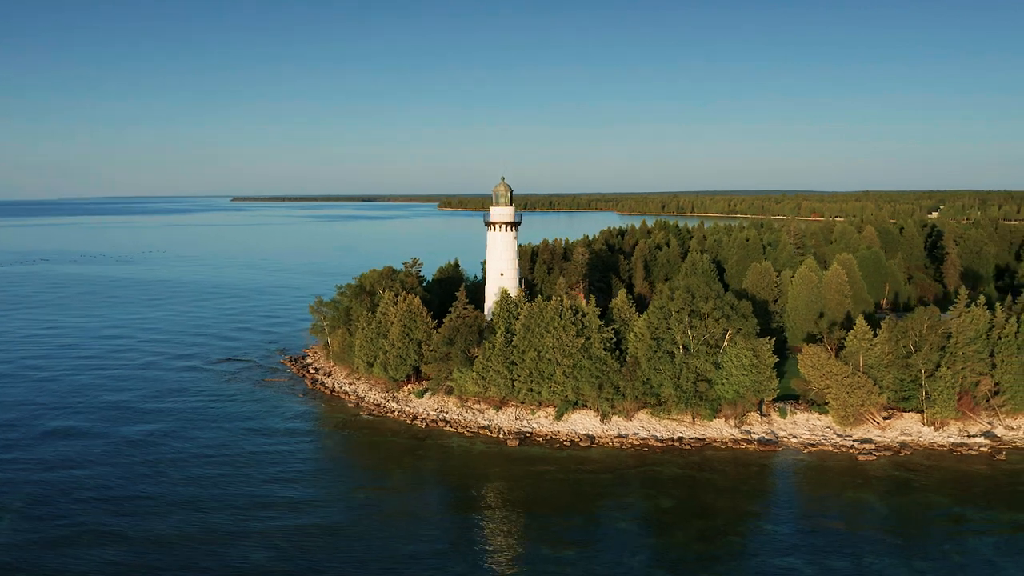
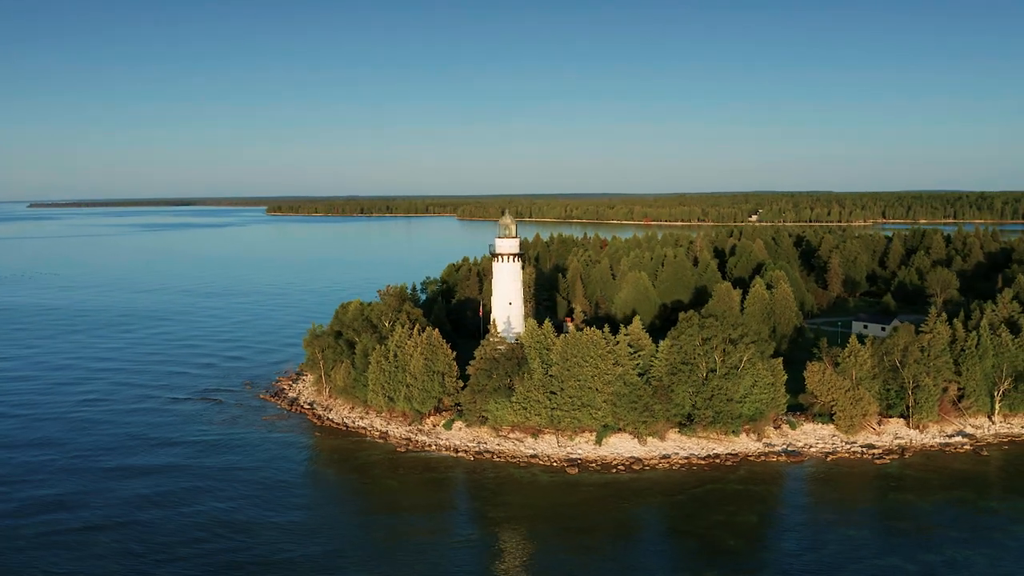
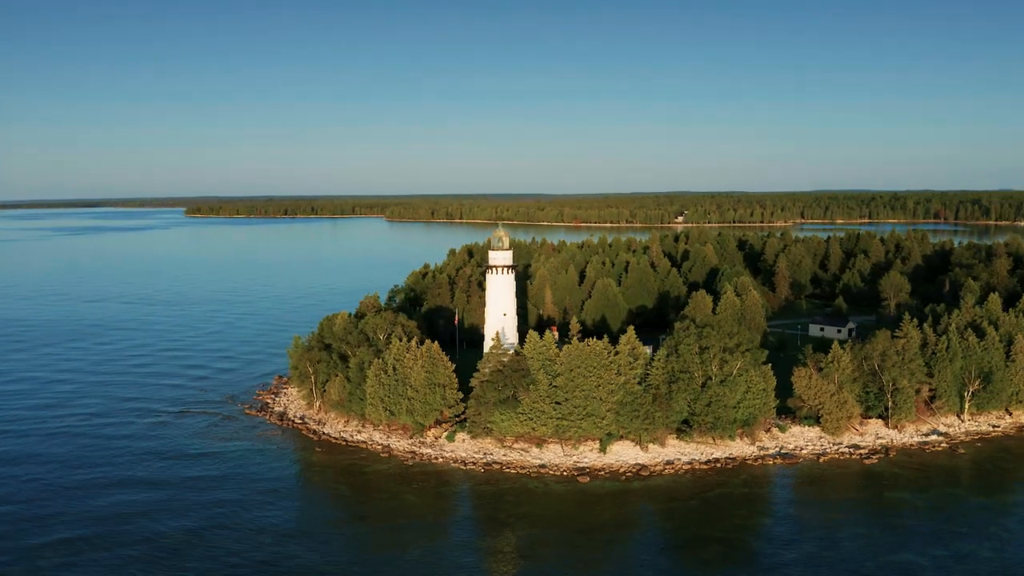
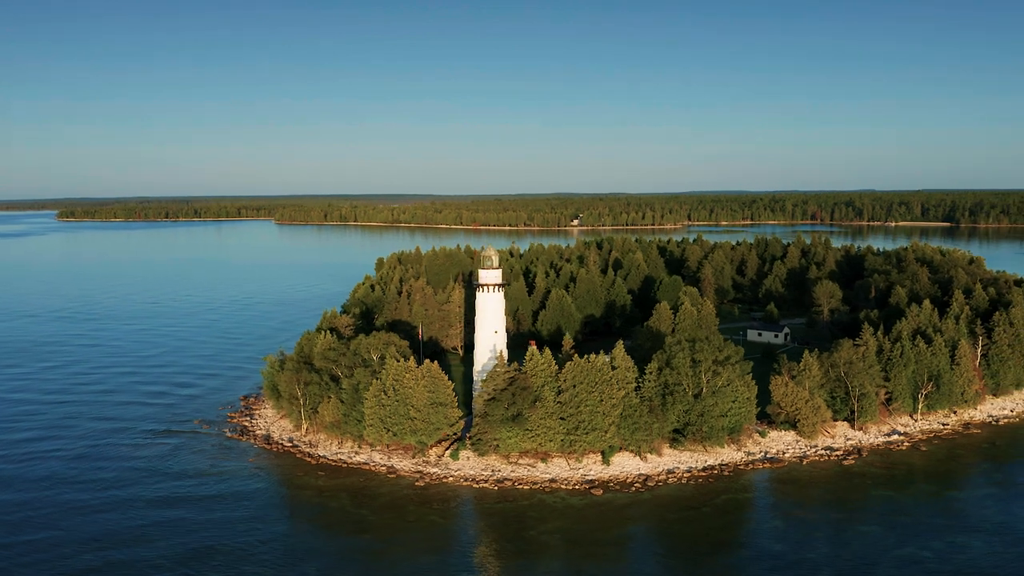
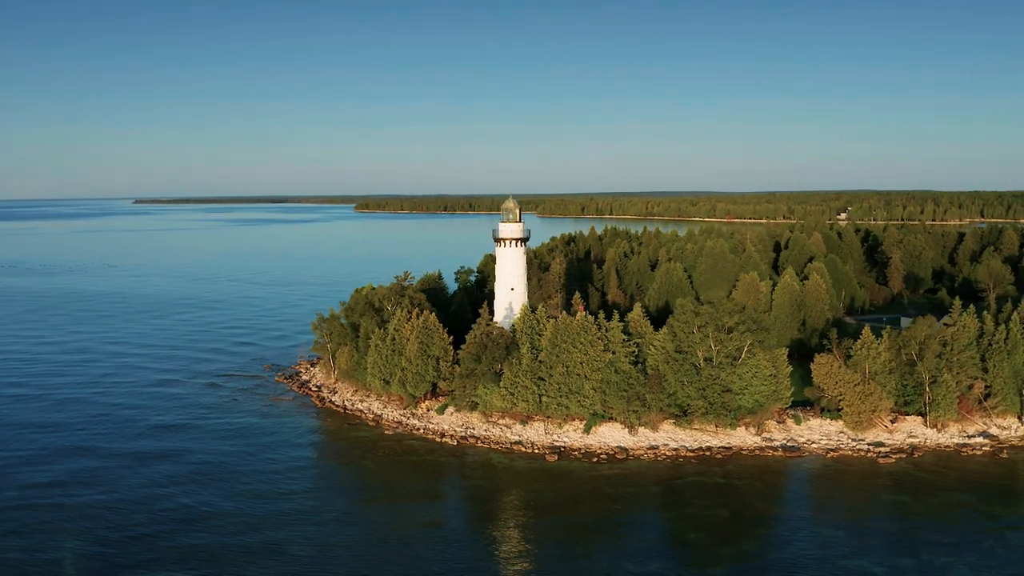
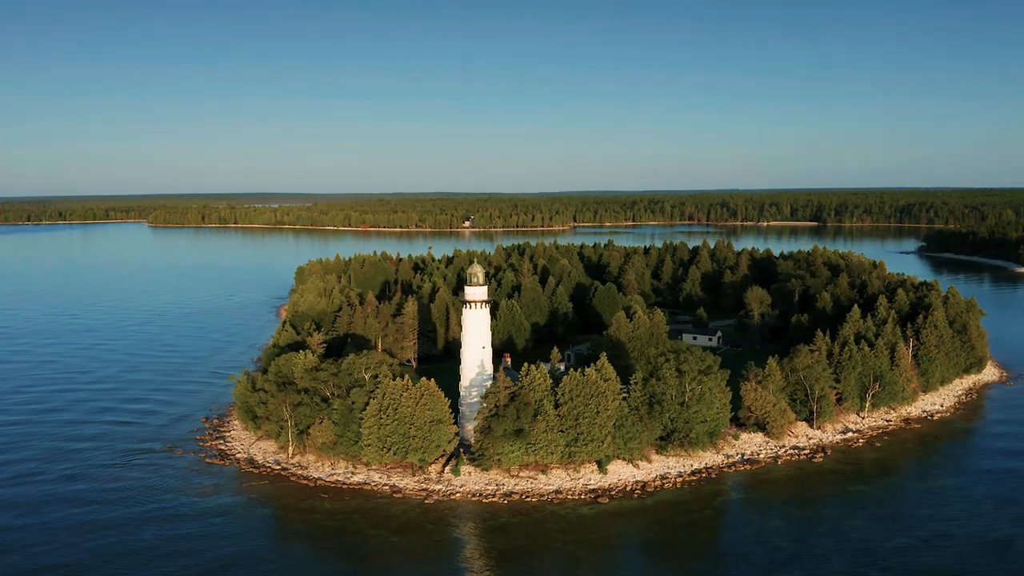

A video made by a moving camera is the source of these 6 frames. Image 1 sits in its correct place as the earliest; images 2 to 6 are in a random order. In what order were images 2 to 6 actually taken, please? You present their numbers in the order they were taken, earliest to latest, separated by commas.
5, 2, 3, 4, 6
